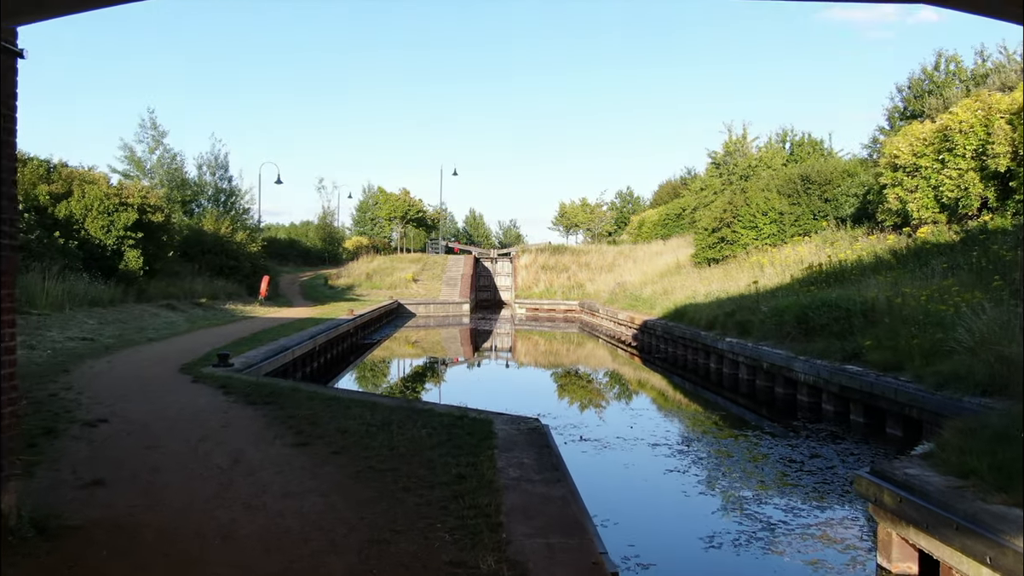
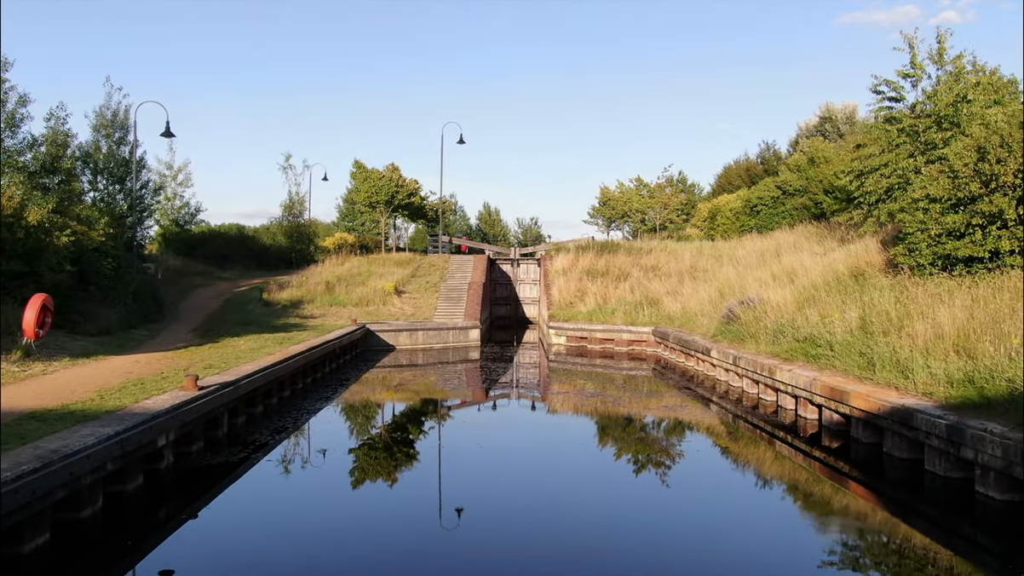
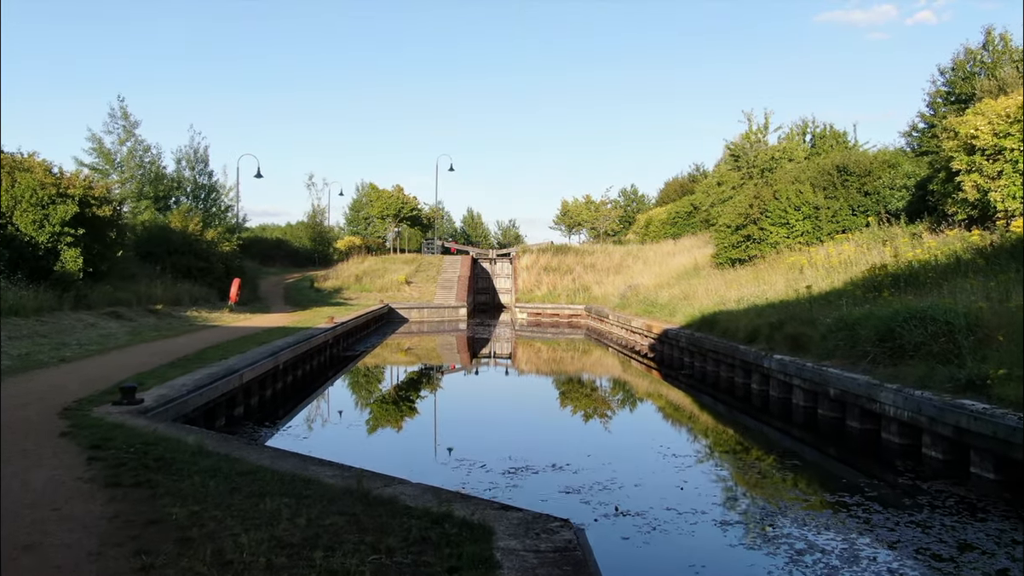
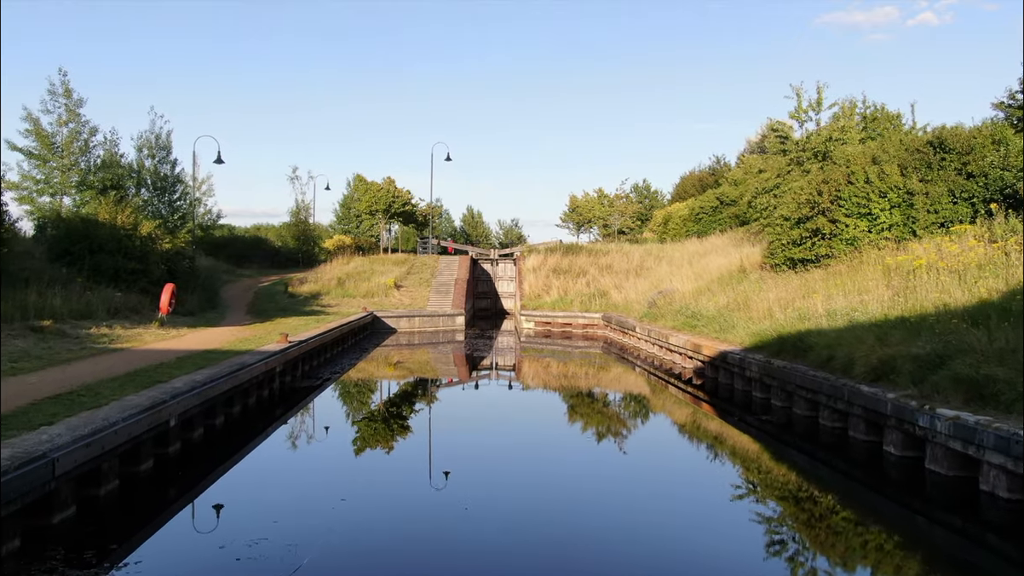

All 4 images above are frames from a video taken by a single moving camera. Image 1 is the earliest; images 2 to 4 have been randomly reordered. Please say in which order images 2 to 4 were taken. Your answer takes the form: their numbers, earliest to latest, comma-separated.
3, 4, 2
